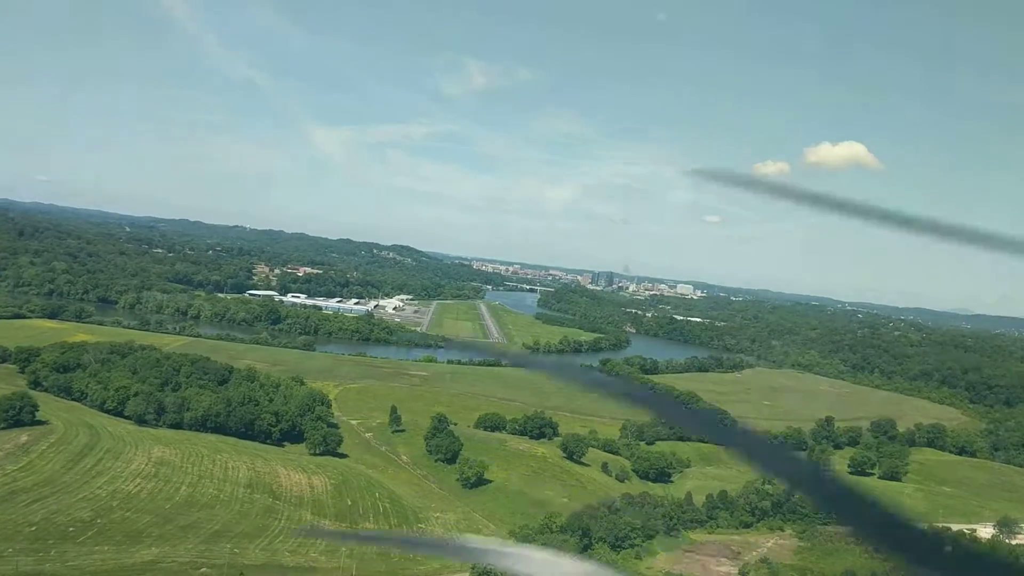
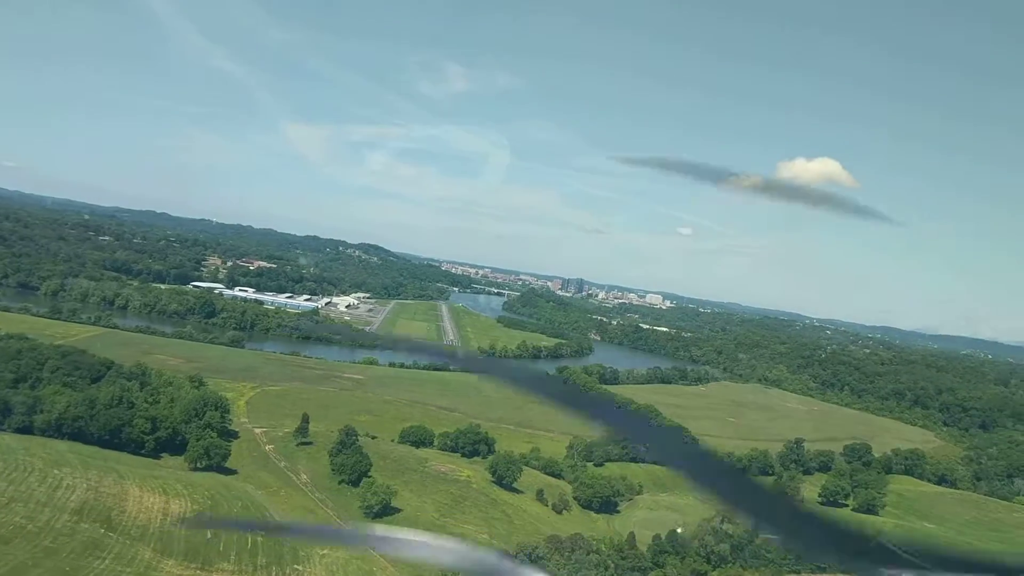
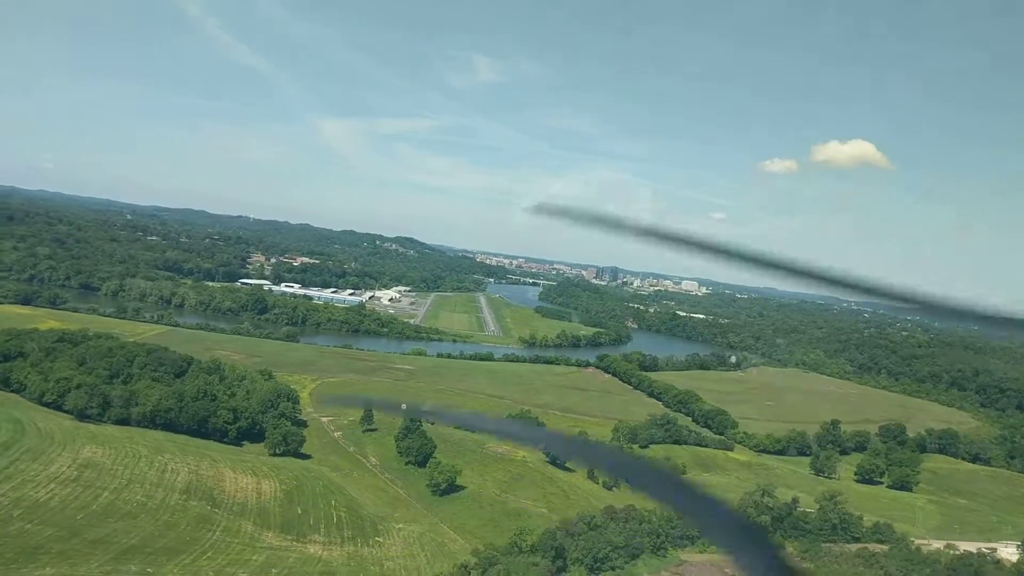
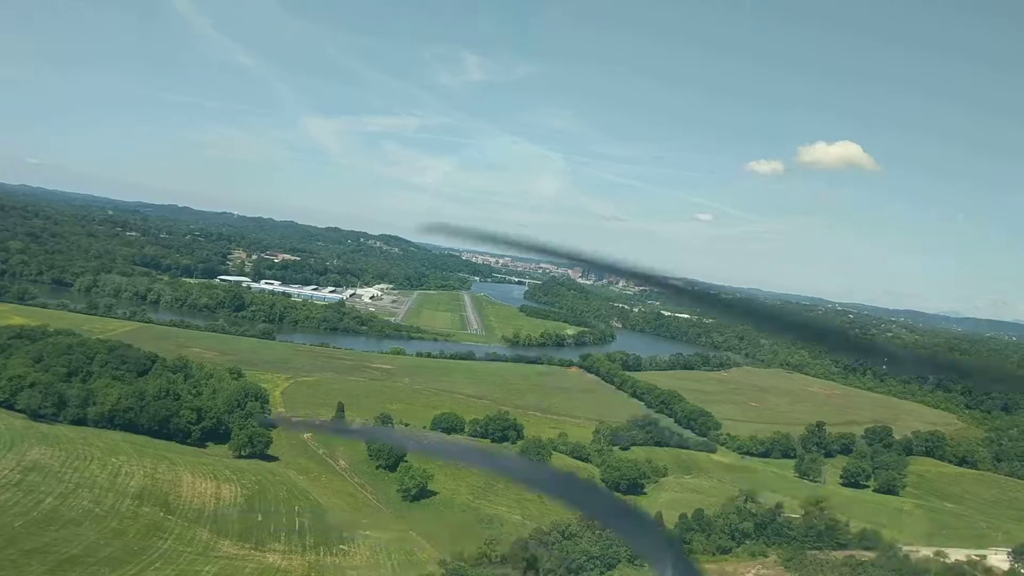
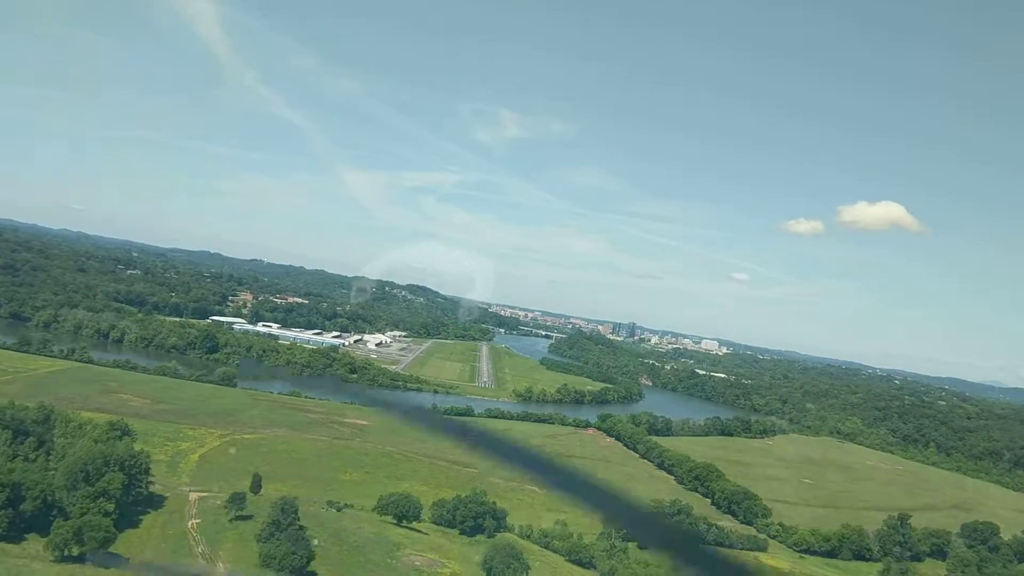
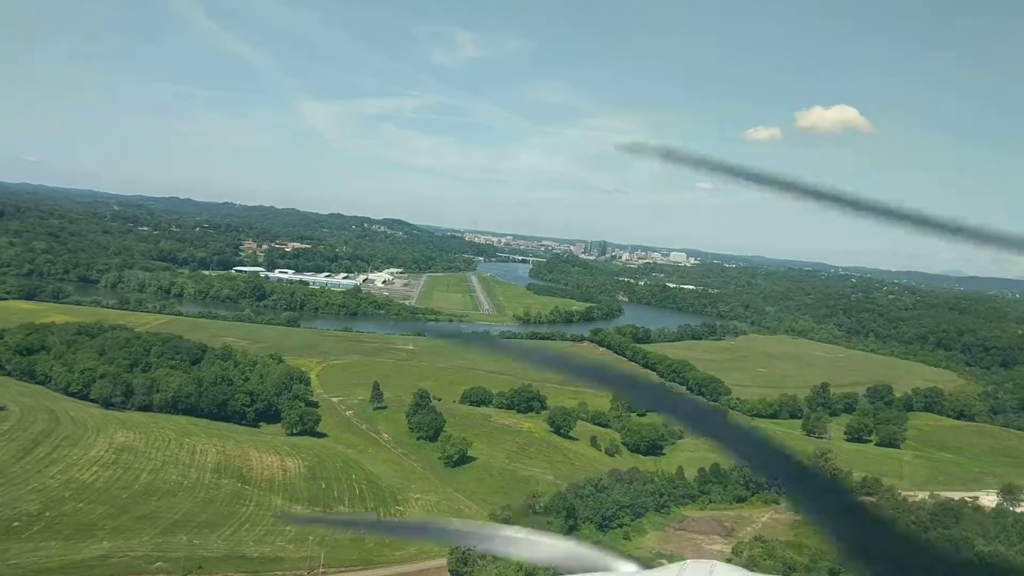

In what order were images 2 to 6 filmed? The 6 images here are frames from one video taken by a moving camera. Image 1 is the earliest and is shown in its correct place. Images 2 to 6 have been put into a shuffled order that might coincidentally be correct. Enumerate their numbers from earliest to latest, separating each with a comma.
6, 3, 4, 2, 5
